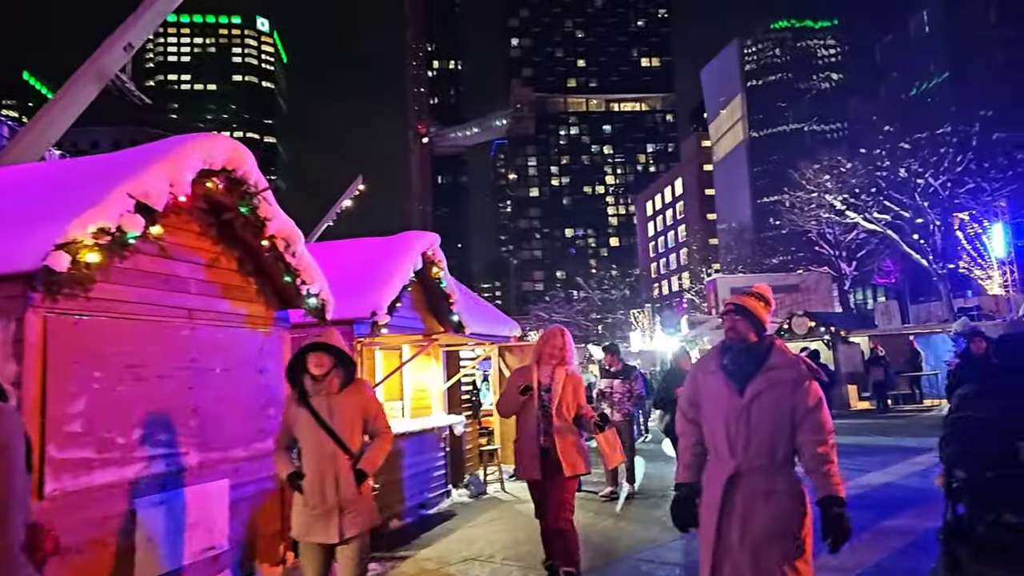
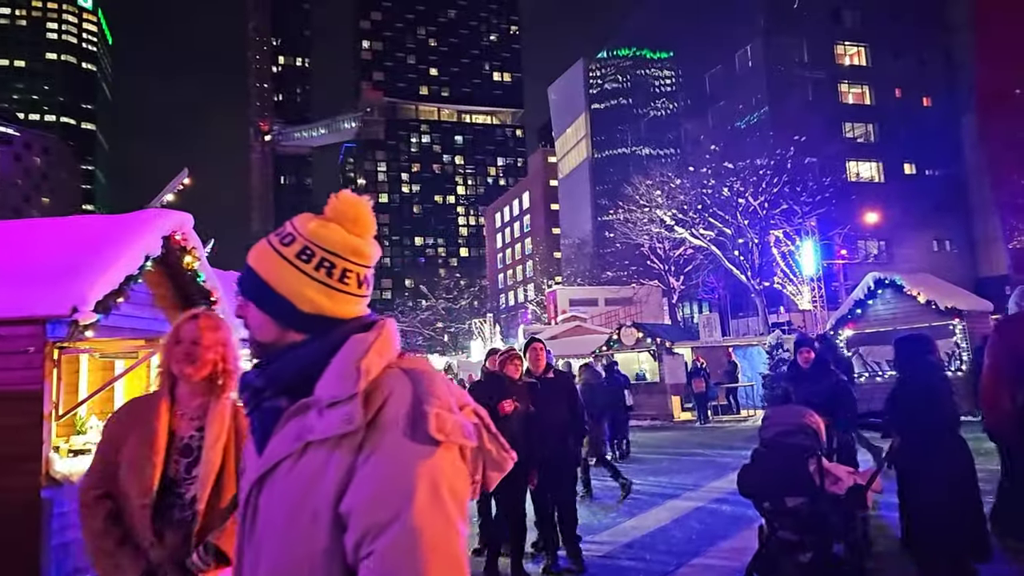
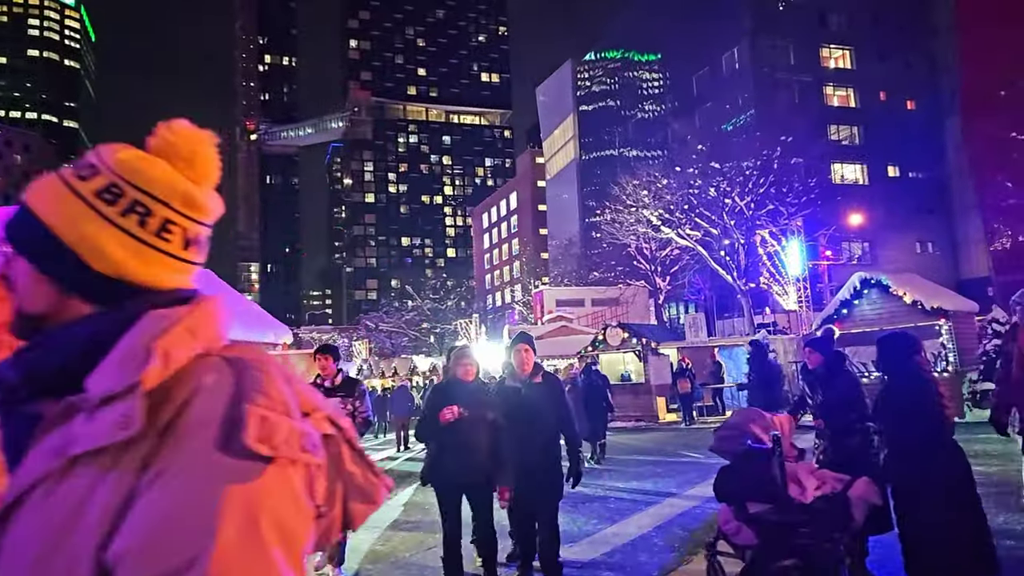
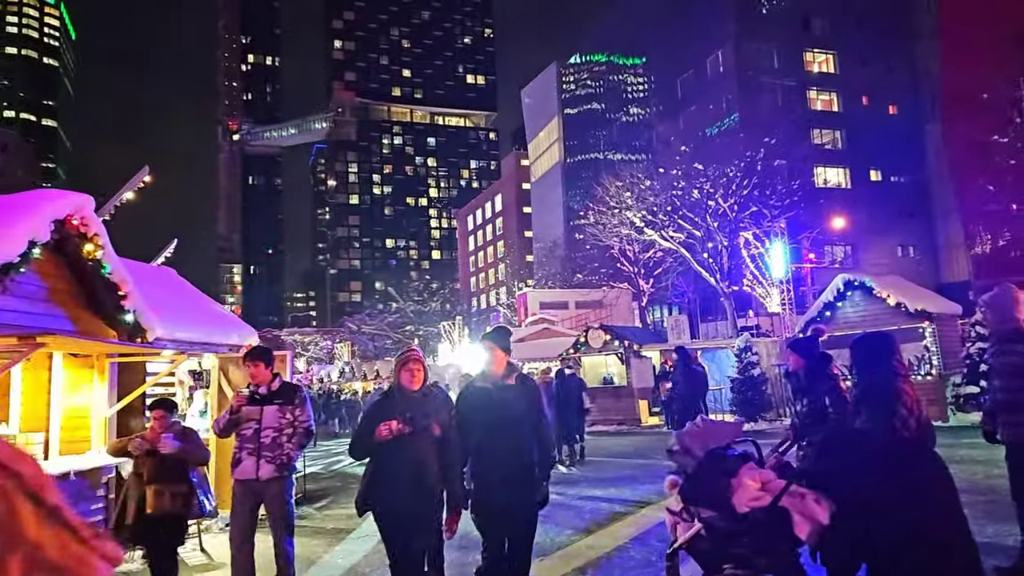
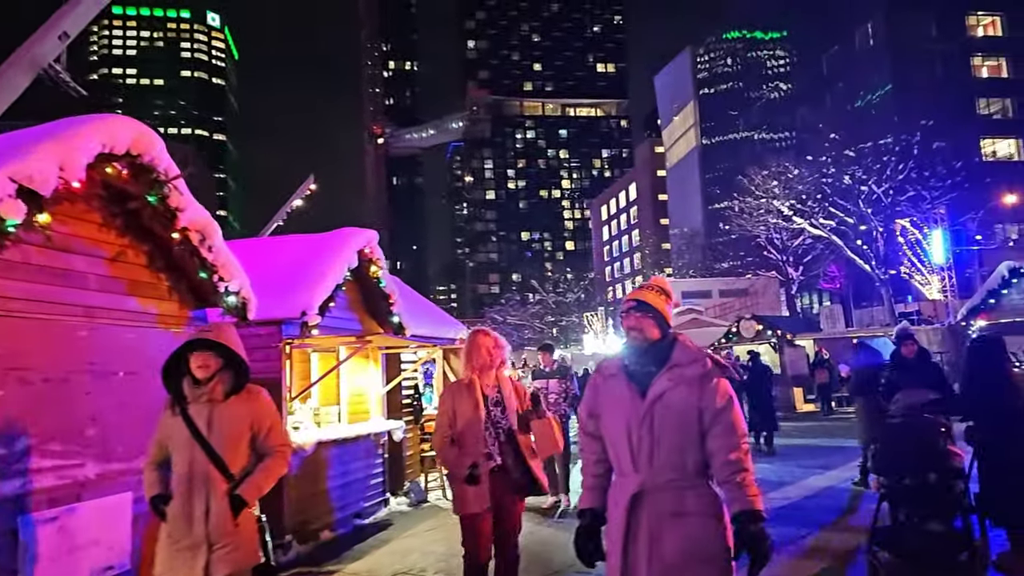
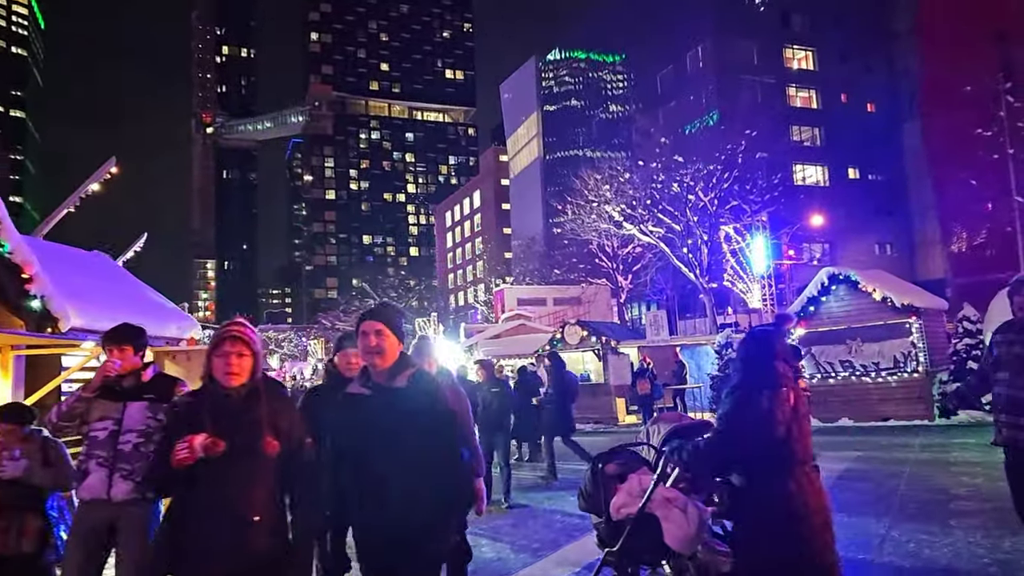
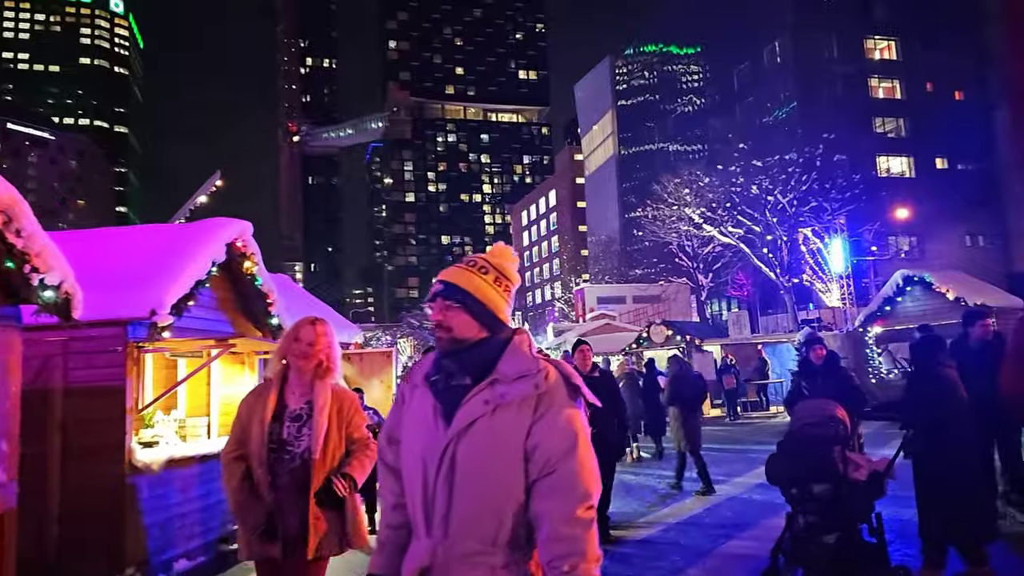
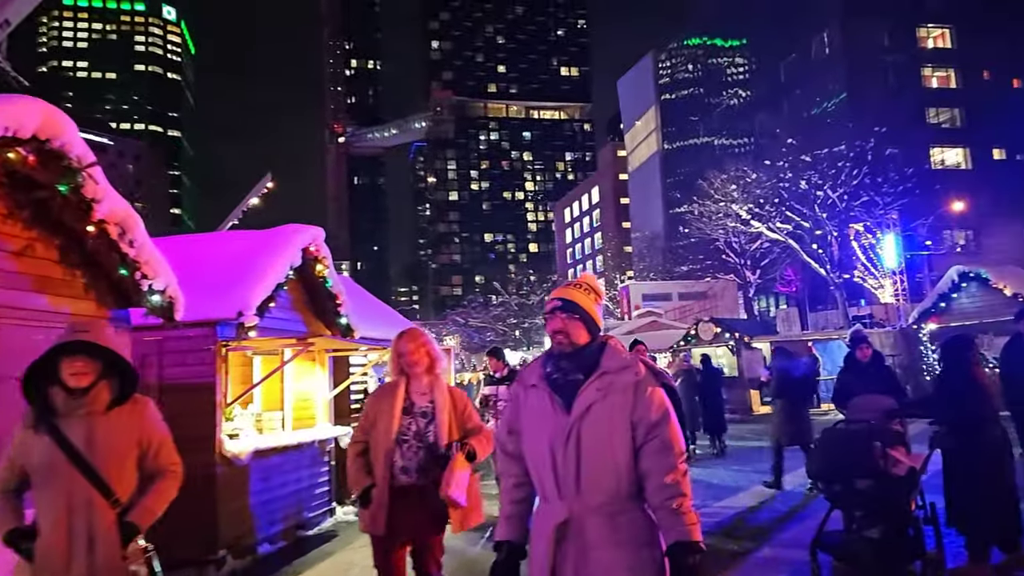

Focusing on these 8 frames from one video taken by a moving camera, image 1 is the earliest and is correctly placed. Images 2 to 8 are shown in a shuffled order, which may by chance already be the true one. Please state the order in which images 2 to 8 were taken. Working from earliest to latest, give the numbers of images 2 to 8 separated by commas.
5, 8, 7, 2, 3, 4, 6
